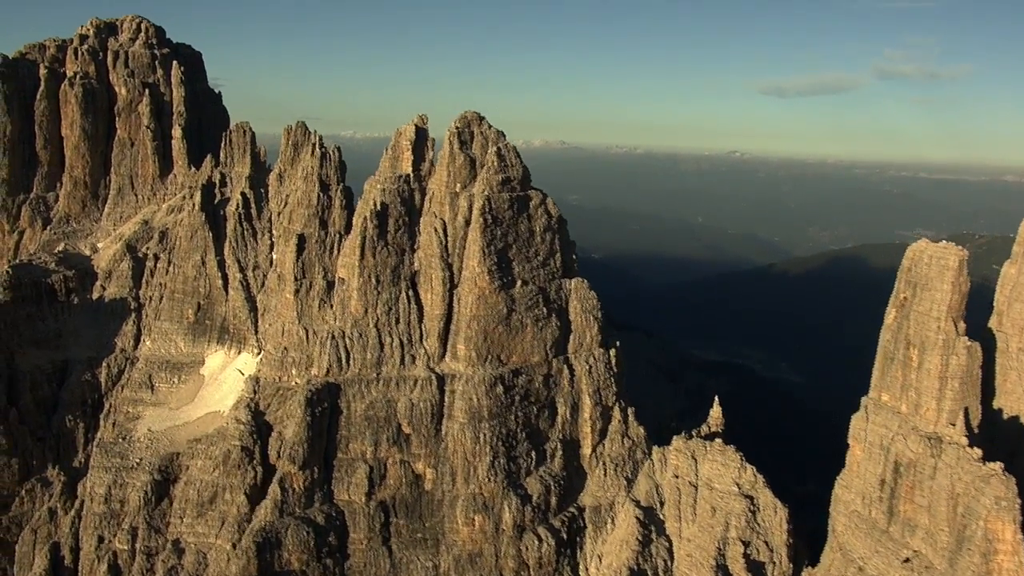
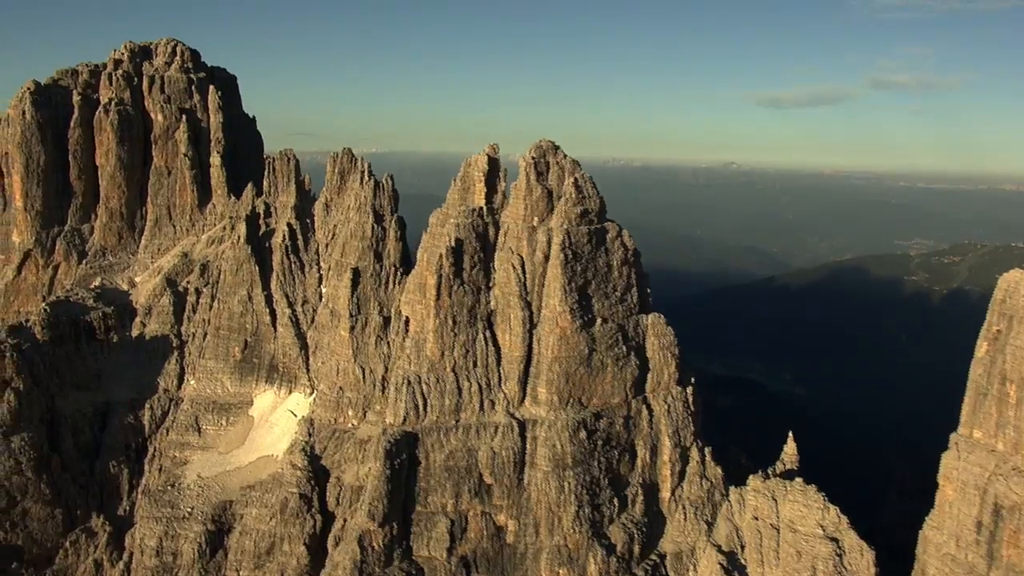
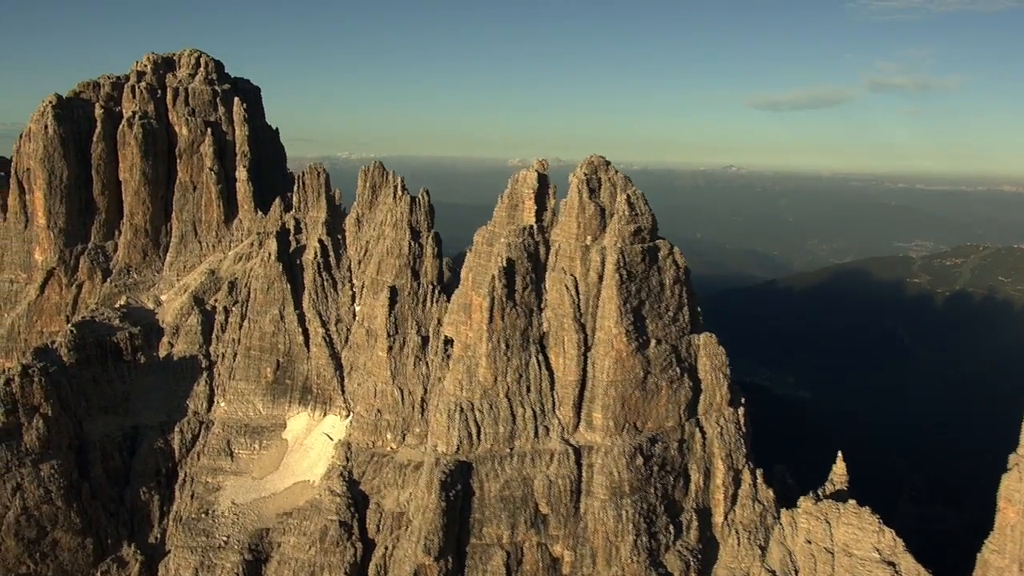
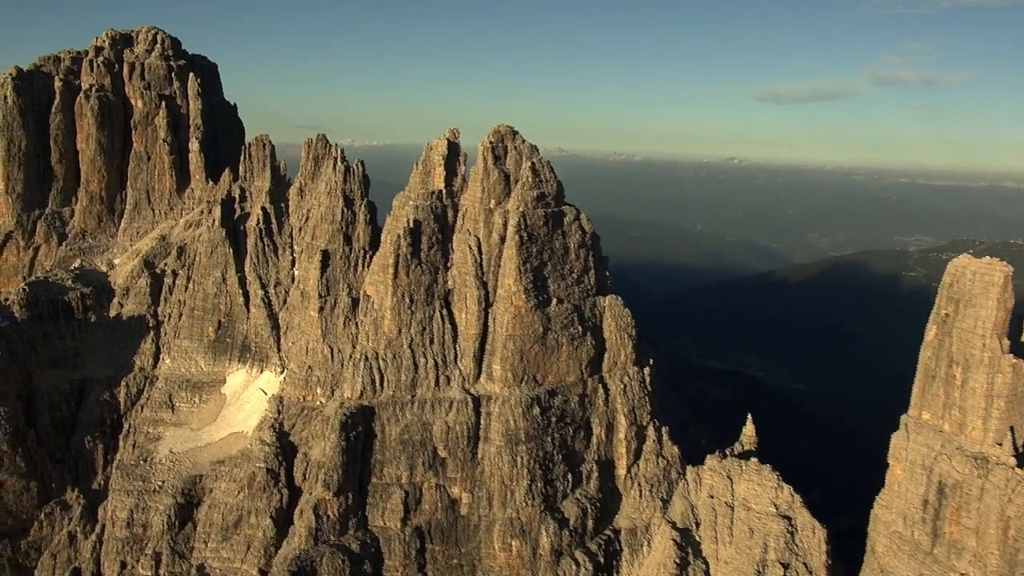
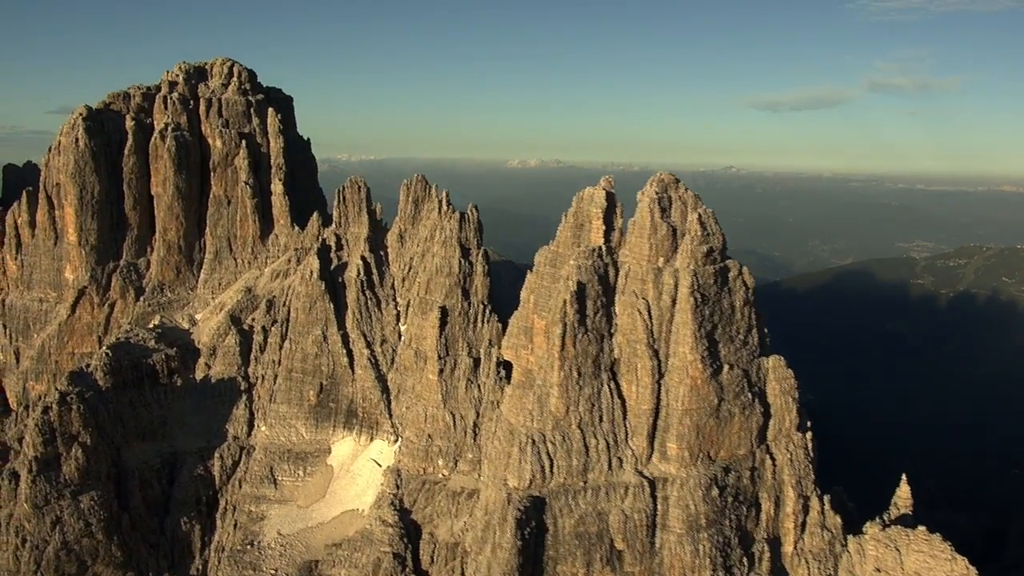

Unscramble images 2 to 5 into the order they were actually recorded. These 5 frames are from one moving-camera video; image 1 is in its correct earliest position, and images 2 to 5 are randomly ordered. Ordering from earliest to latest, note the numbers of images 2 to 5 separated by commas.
4, 2, 3, 5
